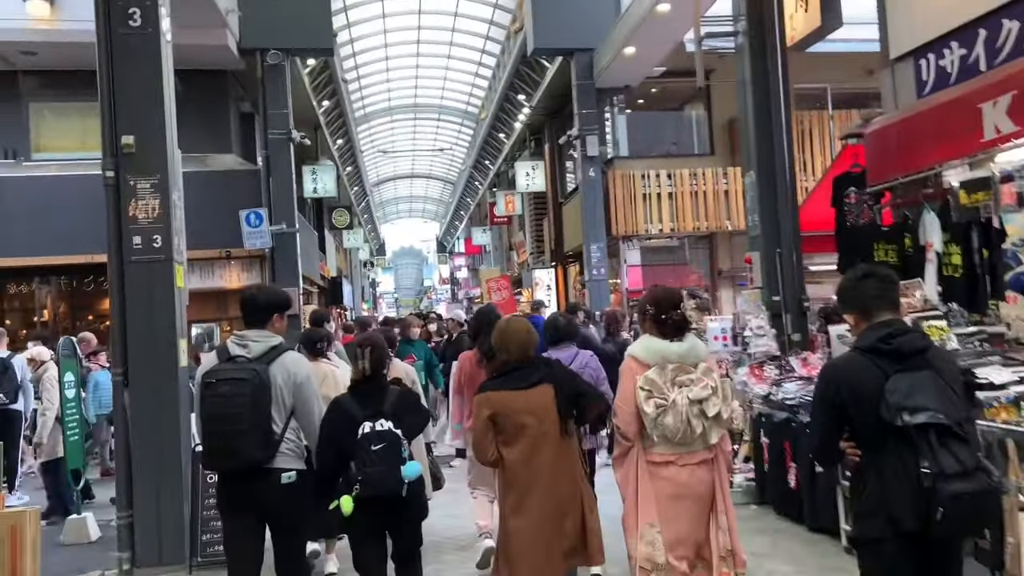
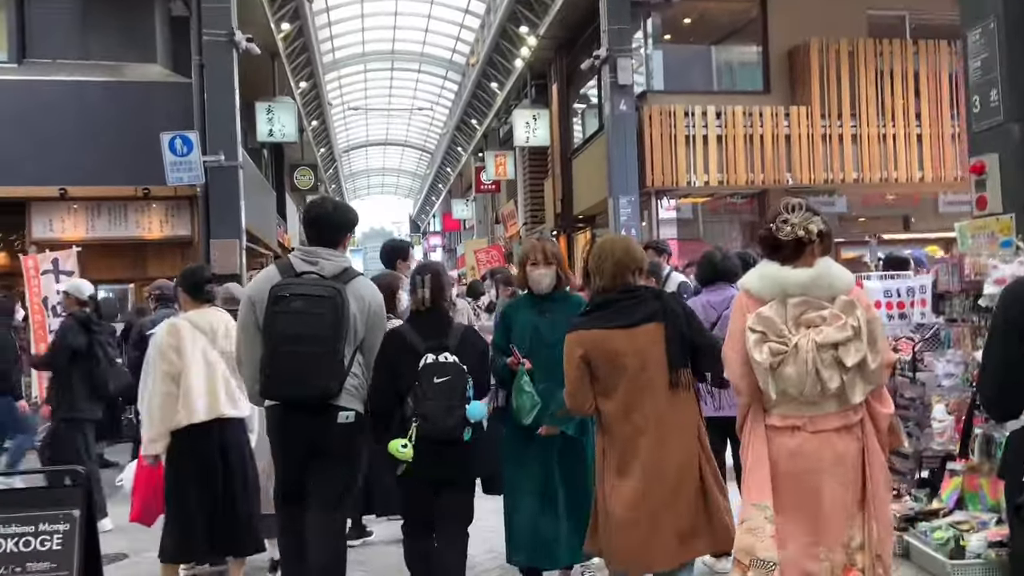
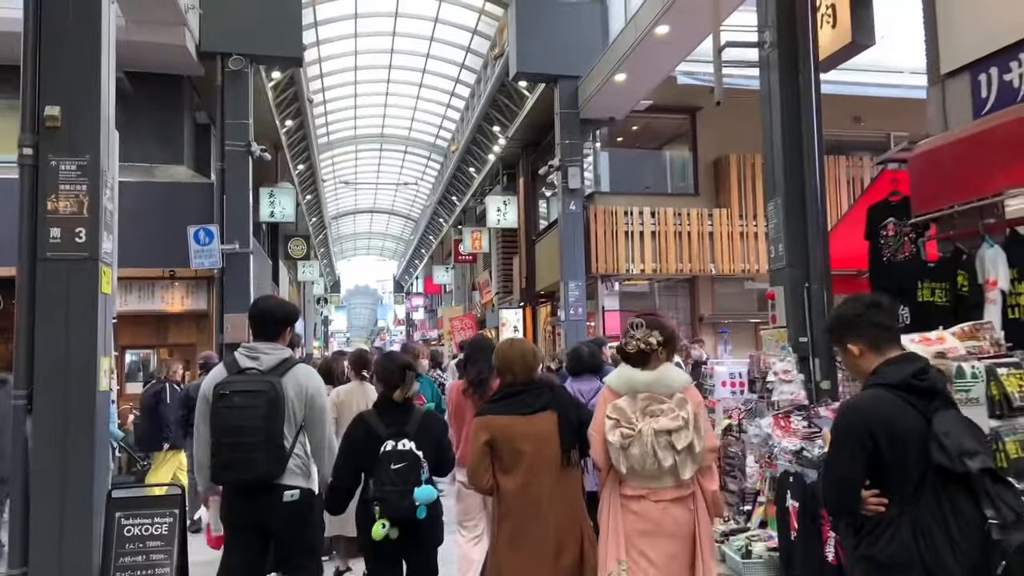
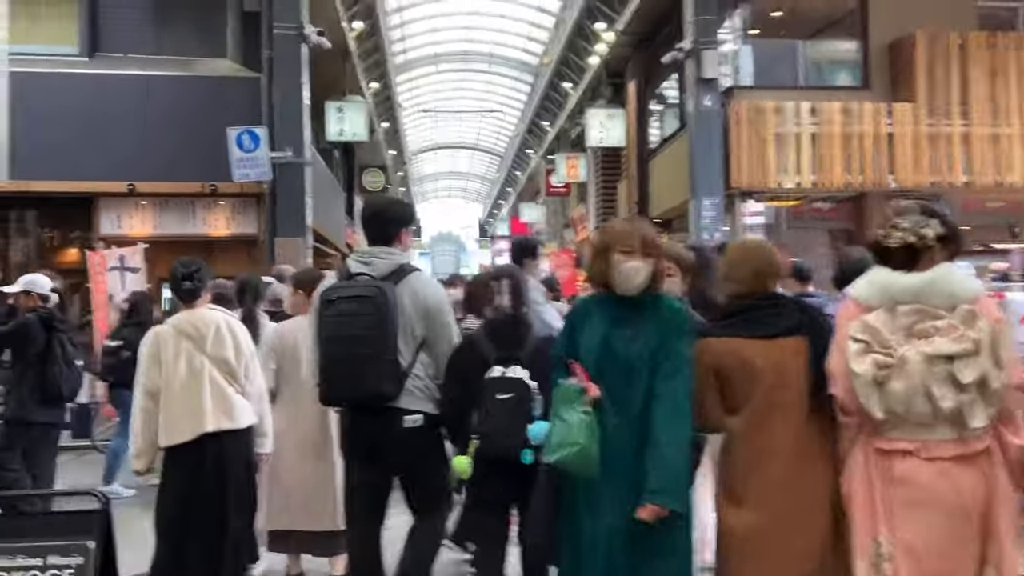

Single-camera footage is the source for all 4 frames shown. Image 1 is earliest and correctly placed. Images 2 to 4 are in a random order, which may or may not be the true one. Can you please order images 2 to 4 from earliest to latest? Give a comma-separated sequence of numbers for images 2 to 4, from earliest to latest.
3, 2, 4
